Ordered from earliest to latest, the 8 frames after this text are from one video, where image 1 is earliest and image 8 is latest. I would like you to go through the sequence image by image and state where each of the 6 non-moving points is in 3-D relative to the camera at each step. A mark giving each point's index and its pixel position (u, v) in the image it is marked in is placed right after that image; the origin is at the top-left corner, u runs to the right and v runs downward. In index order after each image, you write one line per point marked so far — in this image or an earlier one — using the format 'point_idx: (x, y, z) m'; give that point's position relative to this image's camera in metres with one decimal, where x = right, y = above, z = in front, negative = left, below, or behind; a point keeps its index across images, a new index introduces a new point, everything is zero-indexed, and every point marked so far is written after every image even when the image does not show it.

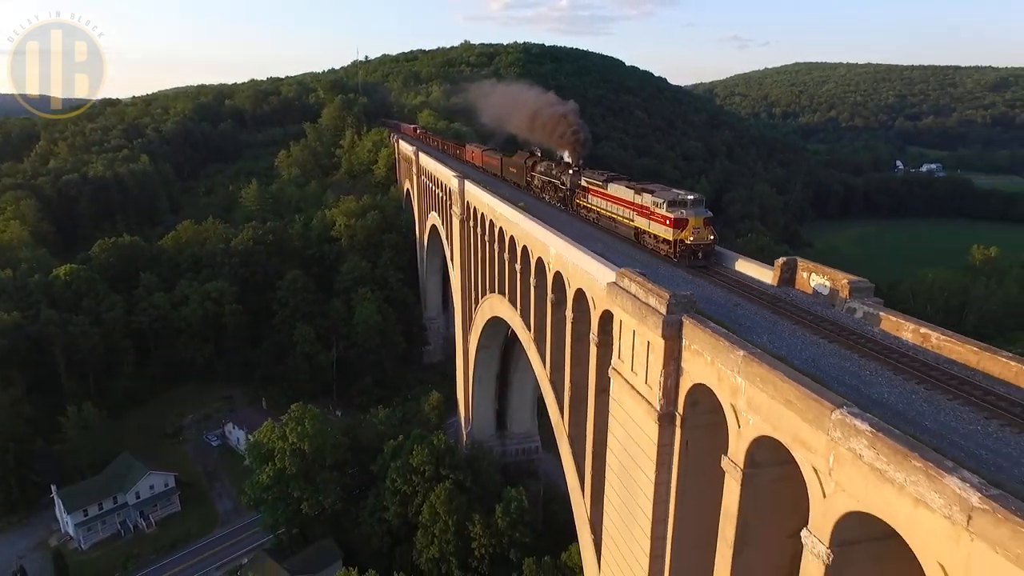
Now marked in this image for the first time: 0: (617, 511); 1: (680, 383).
0: (+1.6, -3.5, +9.8) m
1: (+2.1, -1.2, +7.7) m
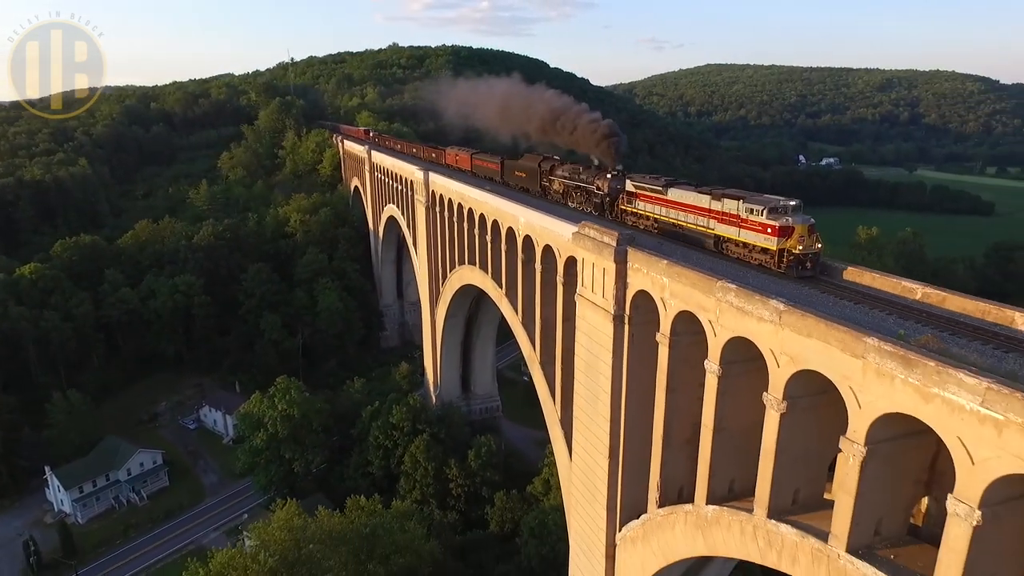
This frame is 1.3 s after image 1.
0: (+1.6, -2.4, +13.6) m
1: (+2.1, -0.1, +11.6) m
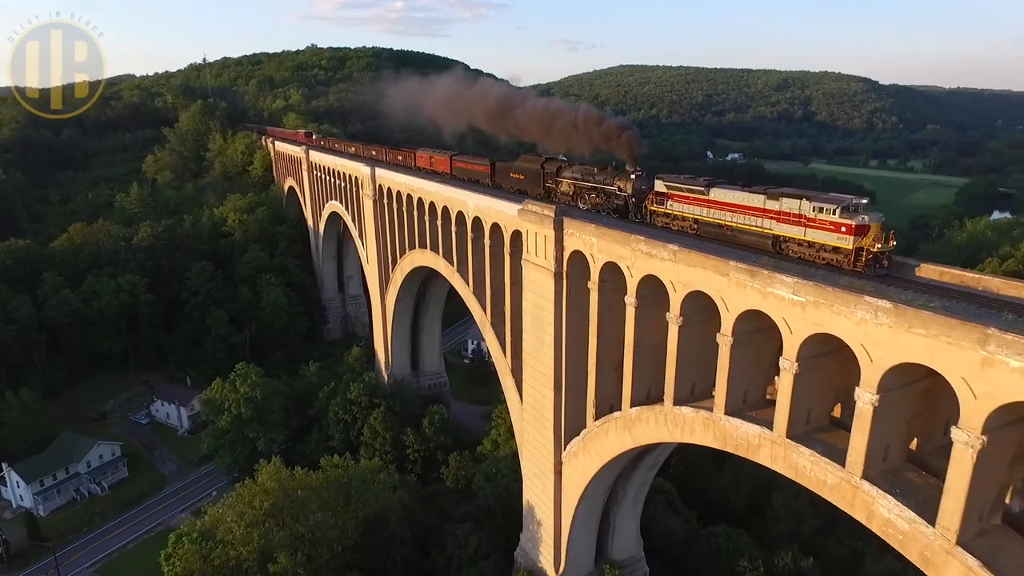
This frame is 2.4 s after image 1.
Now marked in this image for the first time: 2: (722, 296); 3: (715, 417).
0: (+0.5, -1.6, +16.7) m
1: (+1.2, +0.8, +14.8) m
2: (+3.6, -0.2, +10.5) m
3: (+3.7, -2.3, +11.1) m
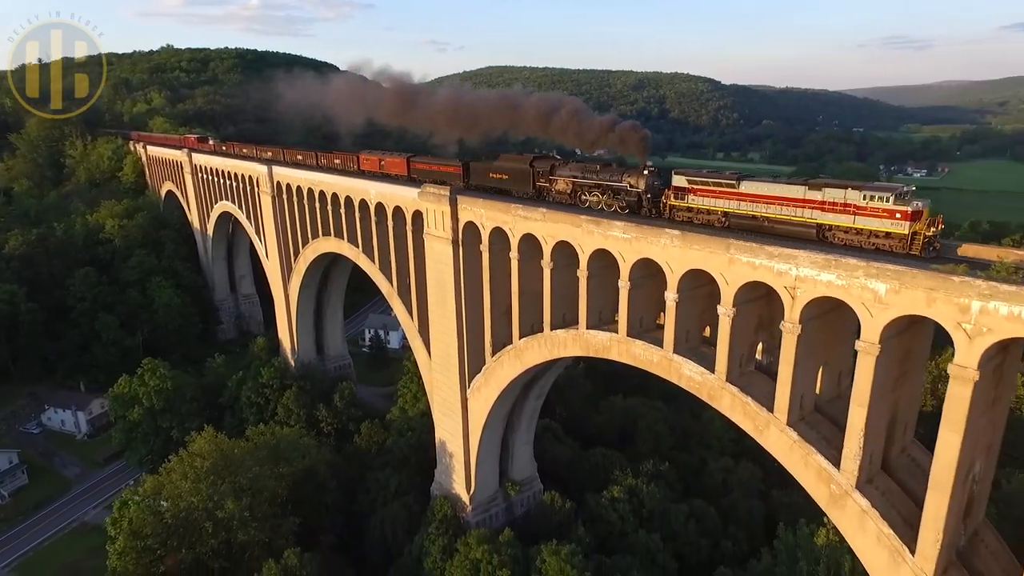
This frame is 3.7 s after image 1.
0: (-2.5, -0.6, +20.1) m
1: (-1.6, +1.9, +18.4) m
2: (+1.6, +1.1, +14.6) m
3: (+1.7, -1.1, +15.3) m
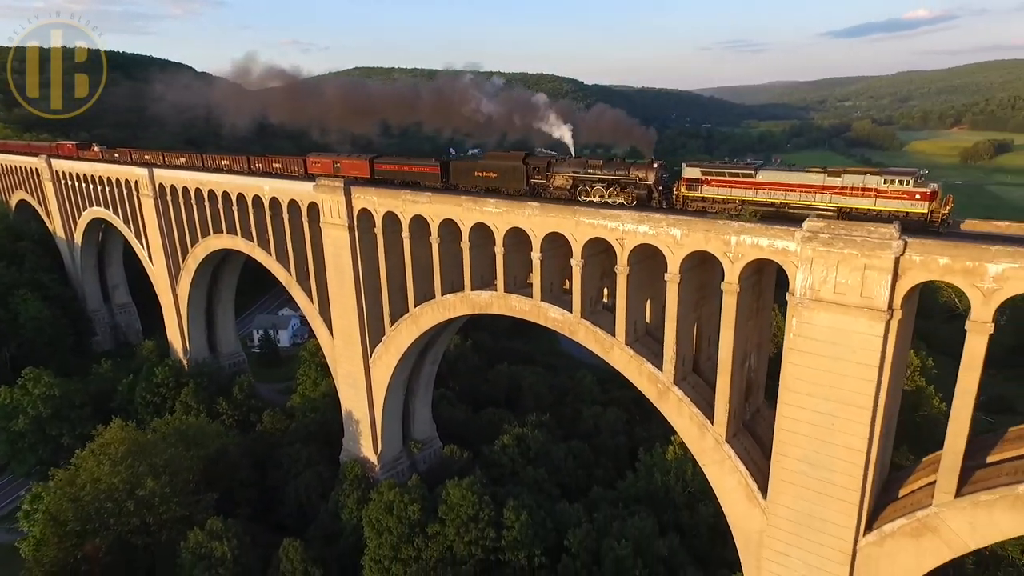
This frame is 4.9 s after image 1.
0: (-6.4, 0.0, +22.4) m
1: (-5.3, +2.5, +20.8) m
2: (-1.4, +2.0, +17.7) m
3: (-1.3, -0.2, +18.4) m
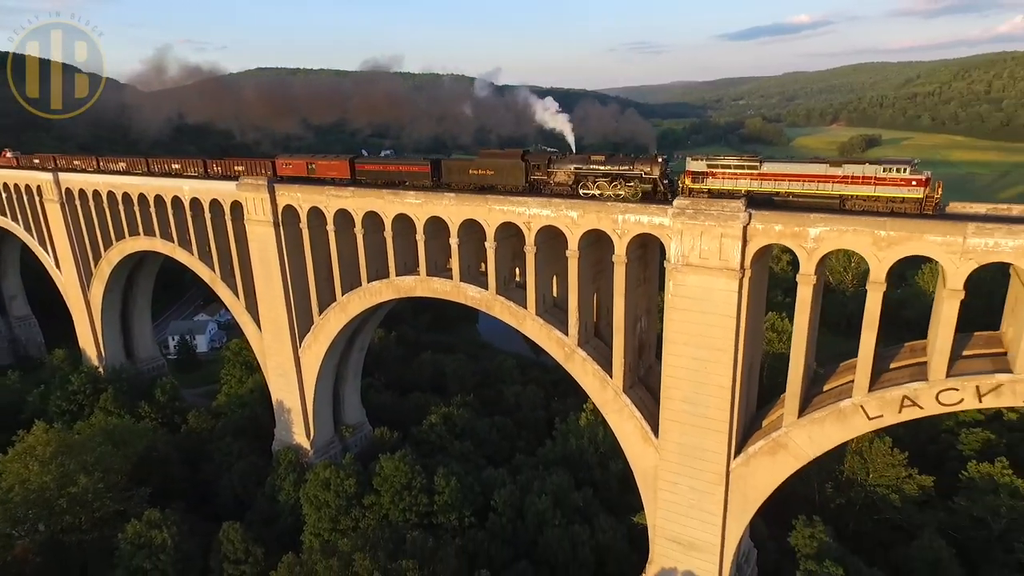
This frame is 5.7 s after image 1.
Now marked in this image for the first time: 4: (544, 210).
0: (-9.4, +0.3, +23.3) m
1: (-8.2, +2.8, +21.9) m
2: (-4.0, +2.4, +19.3) m
3: (-3.9, +0.3, +20.0) m
4: (+0.8, +2.0, +16.3) m
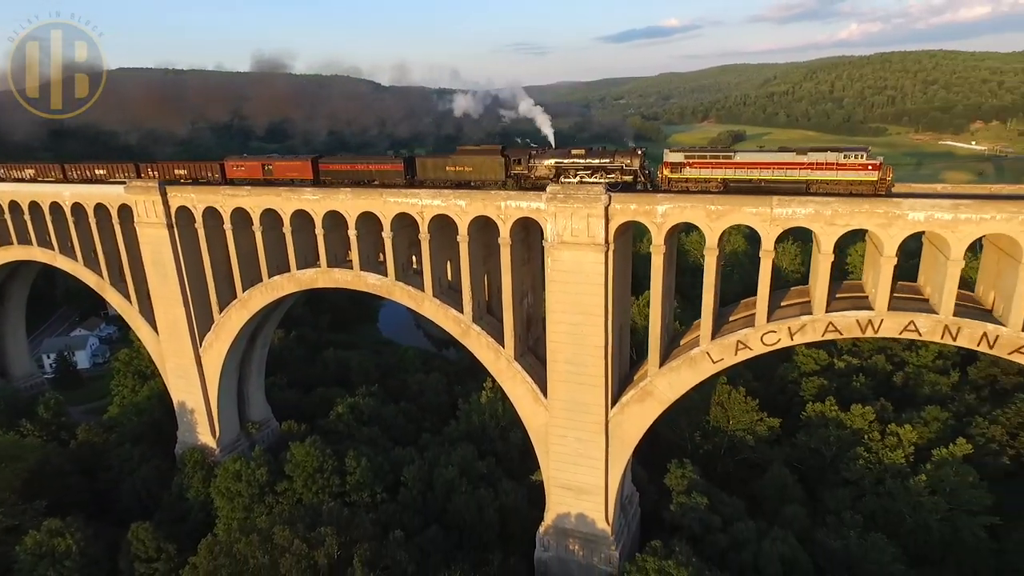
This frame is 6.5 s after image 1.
0: (-13.3, +0.2, +23.3) m
1: (-12.1, +2.8, +22.1) m
2: (-7.5, +2.6, +20.2) m
3: (-7.4, +0.5, +20.9) m
4: (-2.2, +2.5, +18.0) m
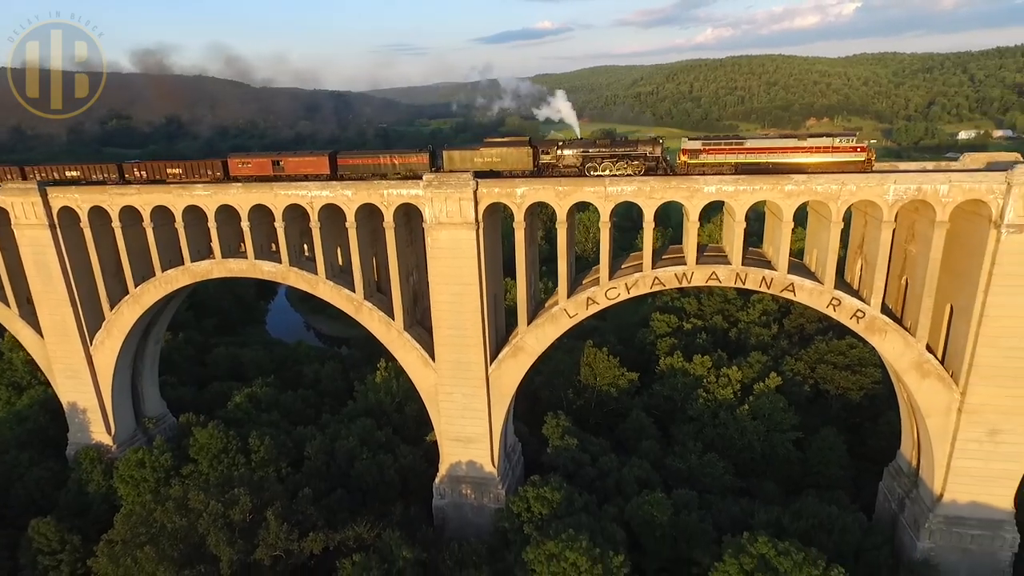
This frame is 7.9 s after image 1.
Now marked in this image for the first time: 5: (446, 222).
0: (-17.8, +0.1, +23.4) m
1: (-16.6, +2.8, +22.5) m
2: (-11.6, +2.9, +21.4) m
3: (-11.6, +0.8, +22.1) m
4: (-6.1, +3.1, +20.1) m
5: (-2.0, +2.1, +19.5) m
